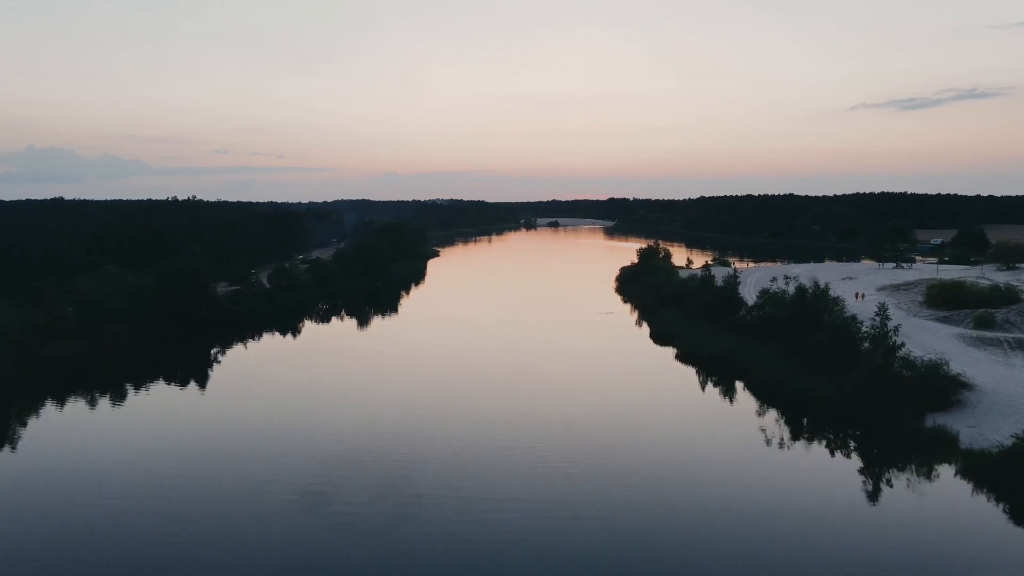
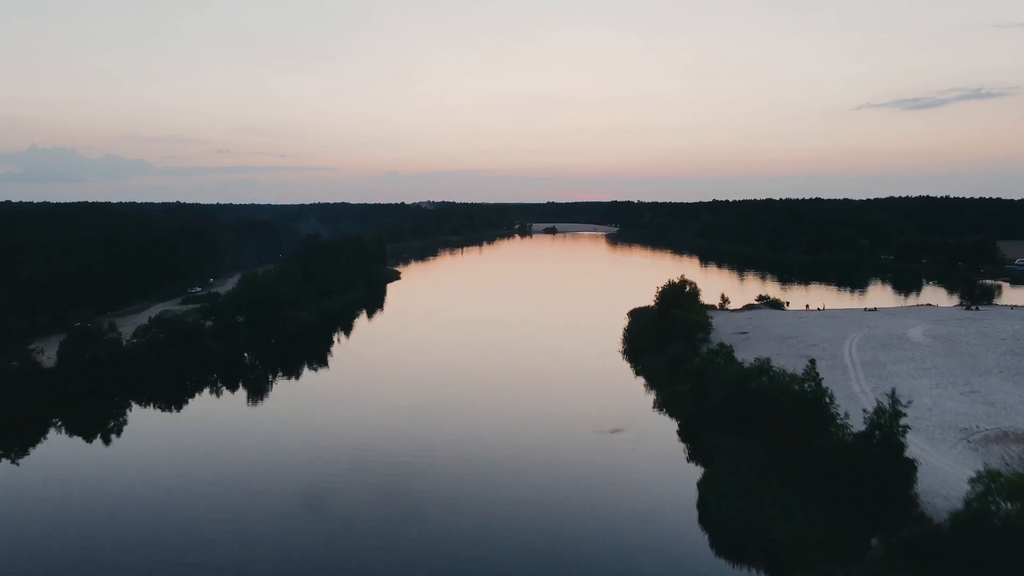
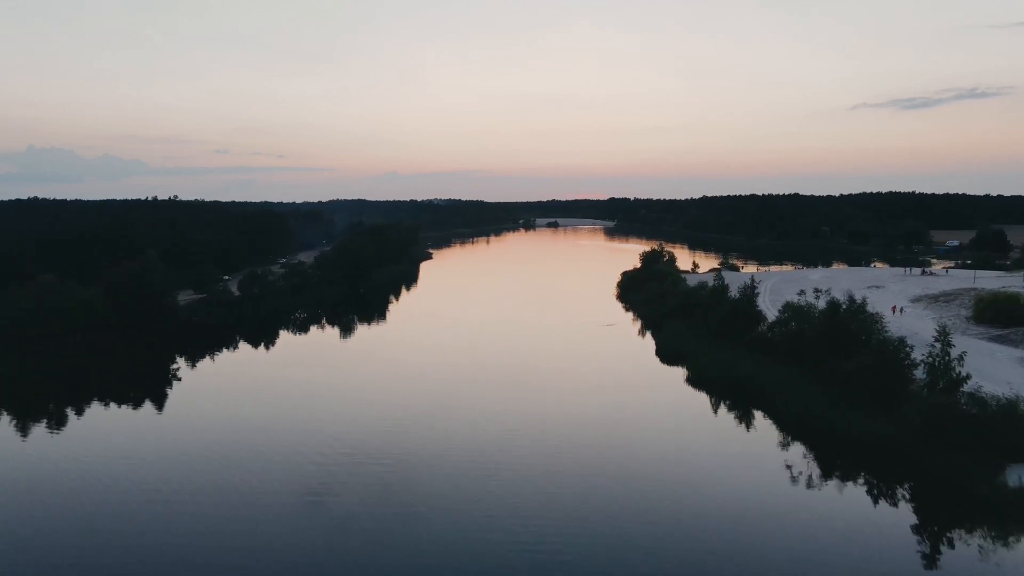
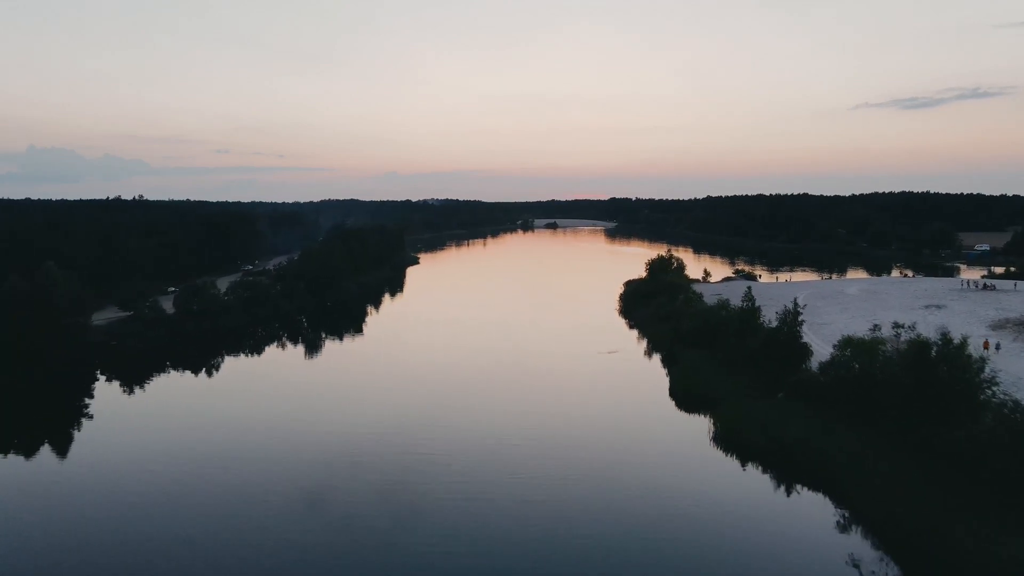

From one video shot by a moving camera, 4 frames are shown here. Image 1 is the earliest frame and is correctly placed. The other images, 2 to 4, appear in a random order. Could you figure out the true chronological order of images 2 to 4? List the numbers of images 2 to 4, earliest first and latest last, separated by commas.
3, 4, 2
